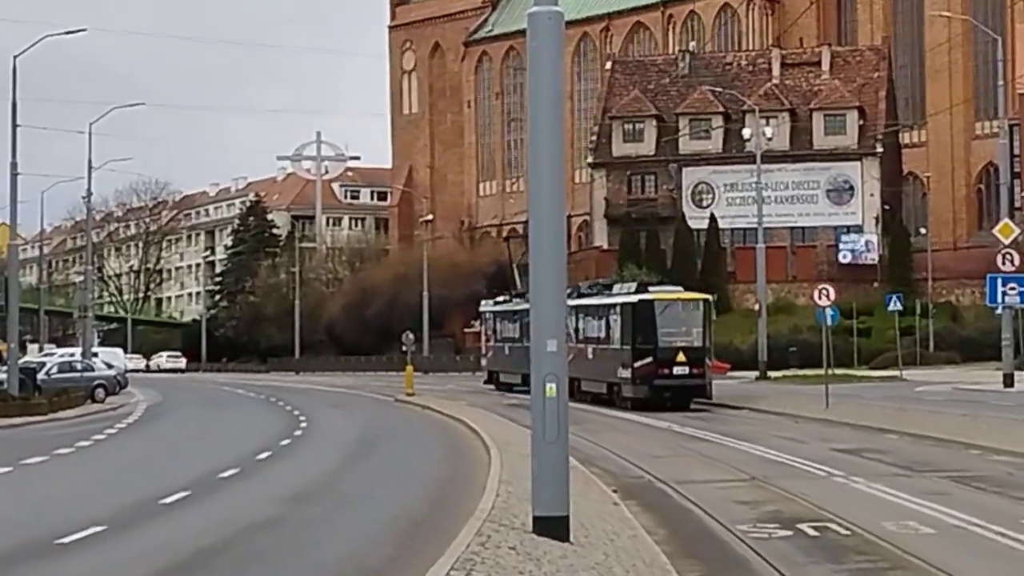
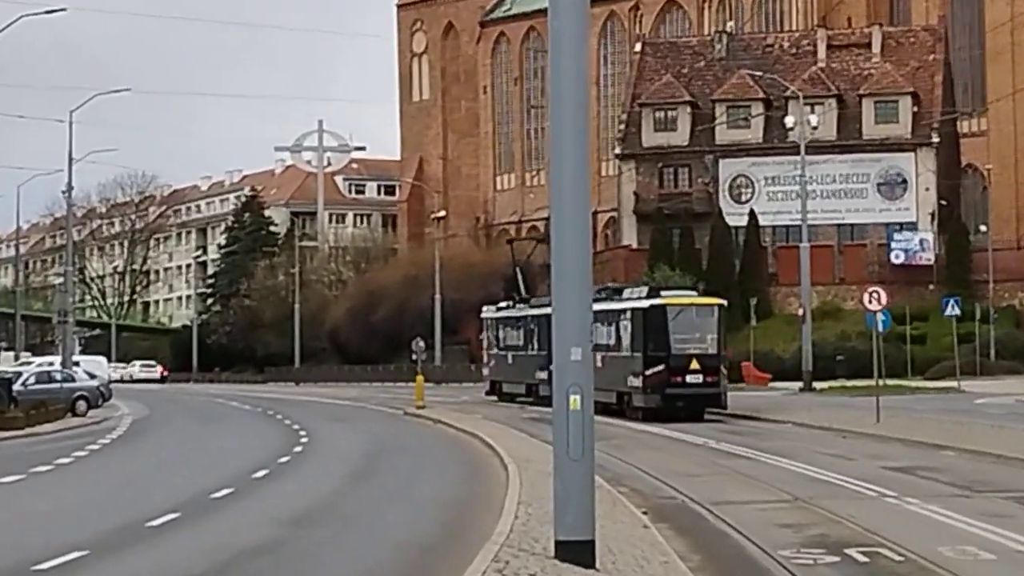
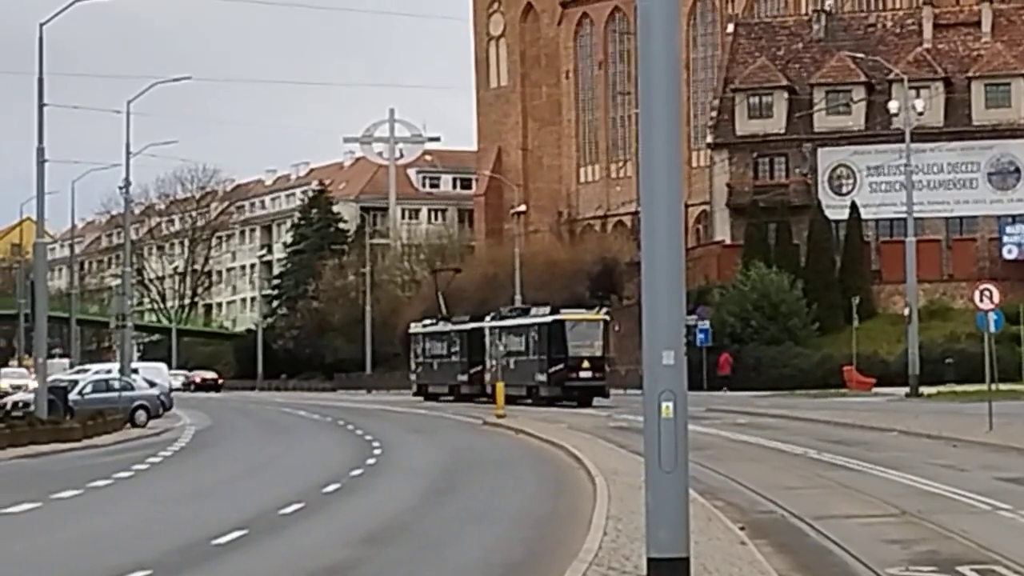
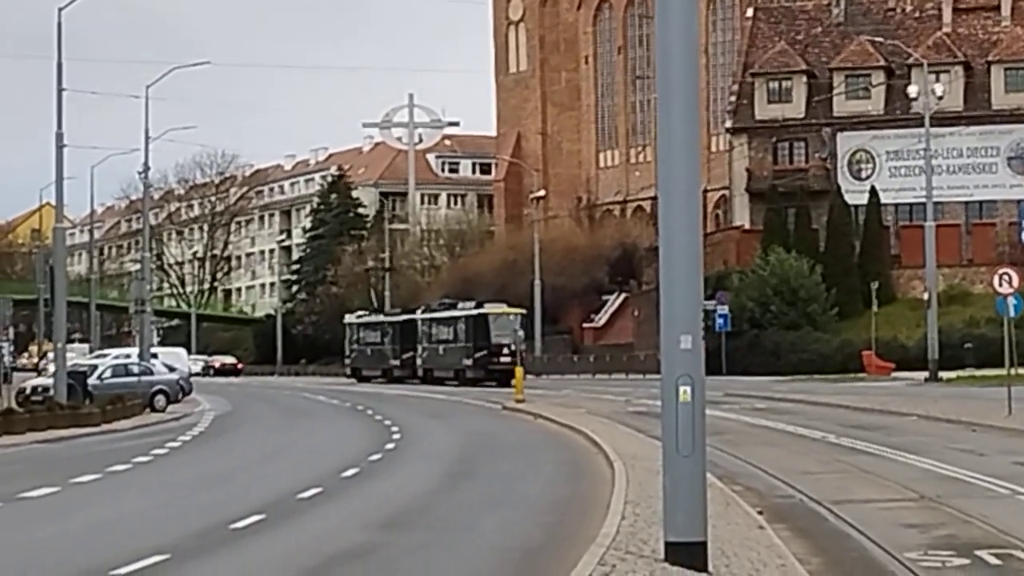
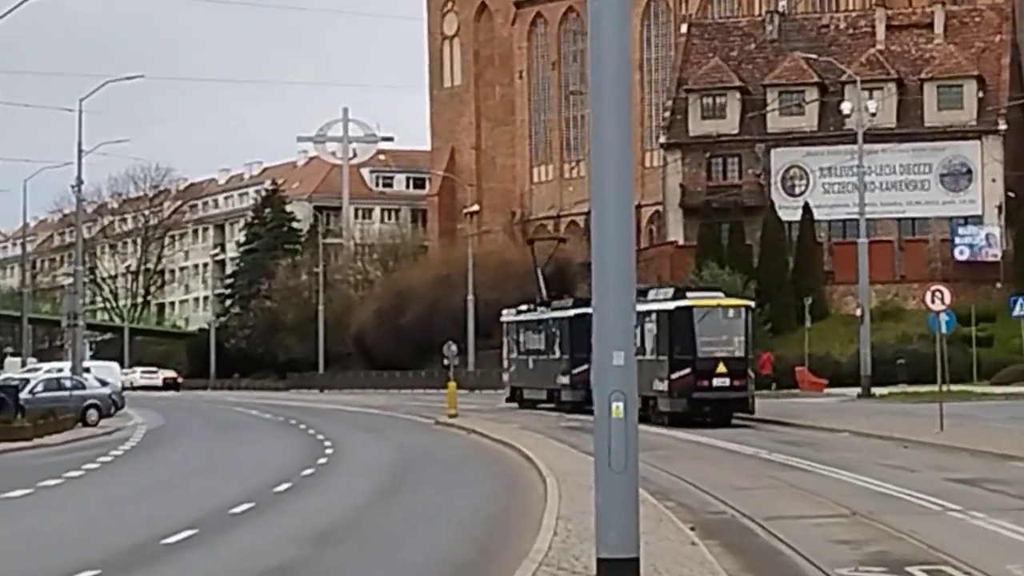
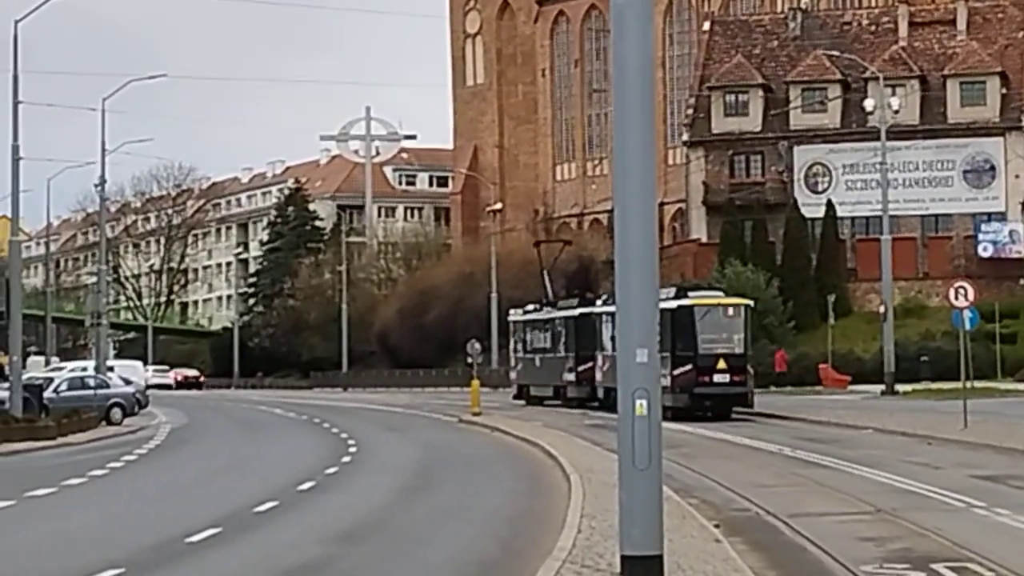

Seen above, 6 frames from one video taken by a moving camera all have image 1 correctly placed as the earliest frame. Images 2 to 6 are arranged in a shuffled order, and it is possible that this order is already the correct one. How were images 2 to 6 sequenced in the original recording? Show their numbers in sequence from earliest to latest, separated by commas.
2, 5, 6, 3, 4
